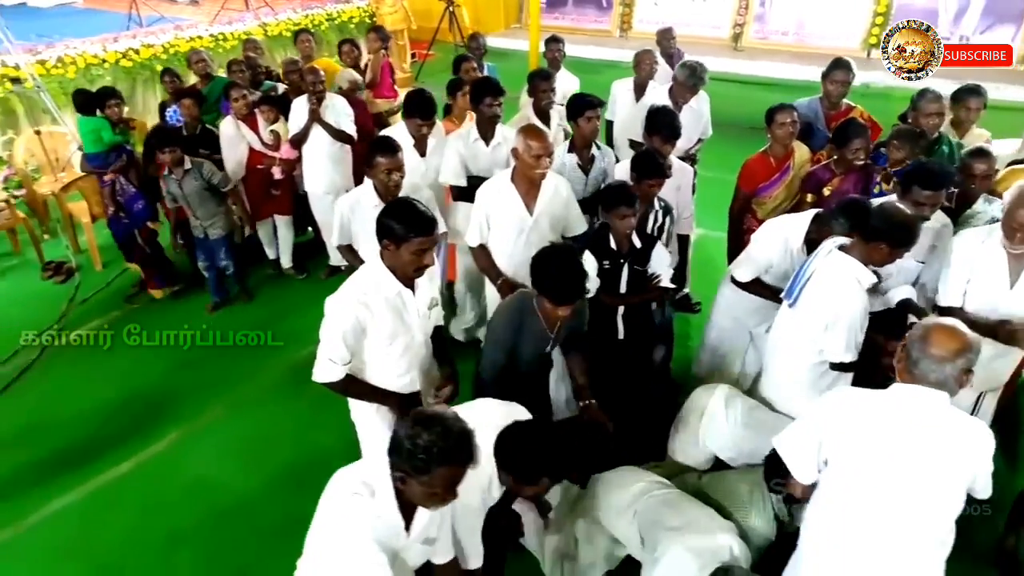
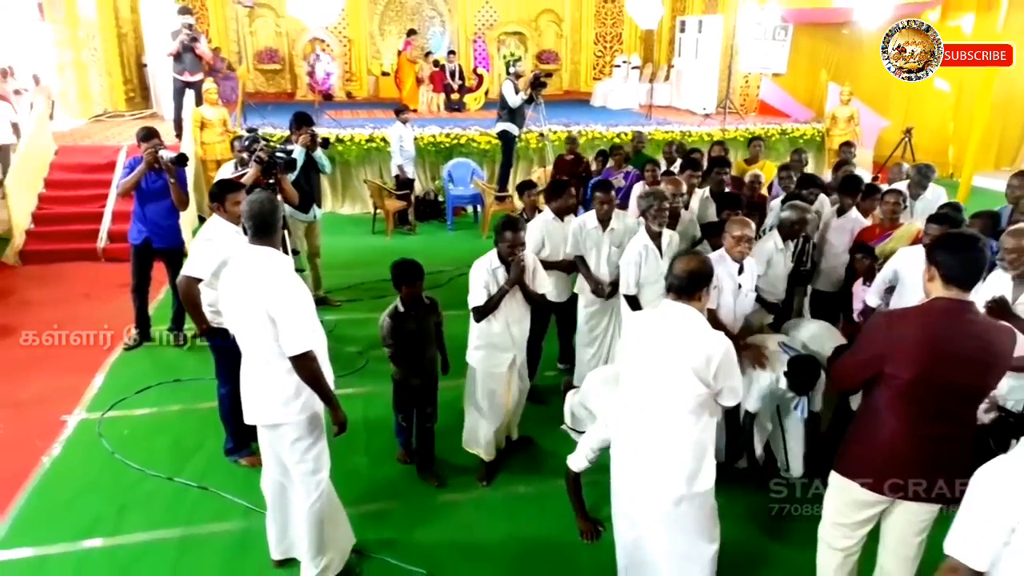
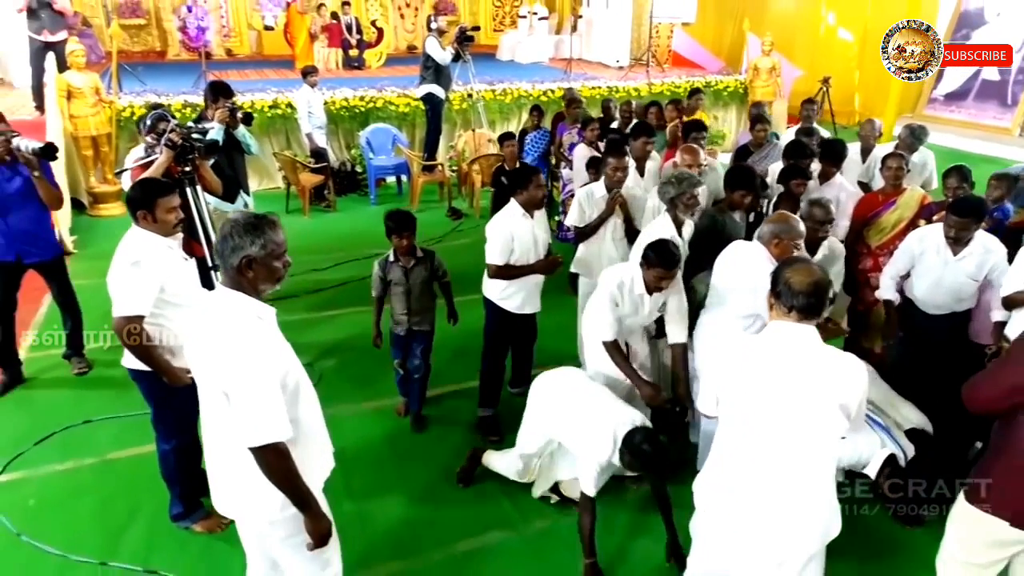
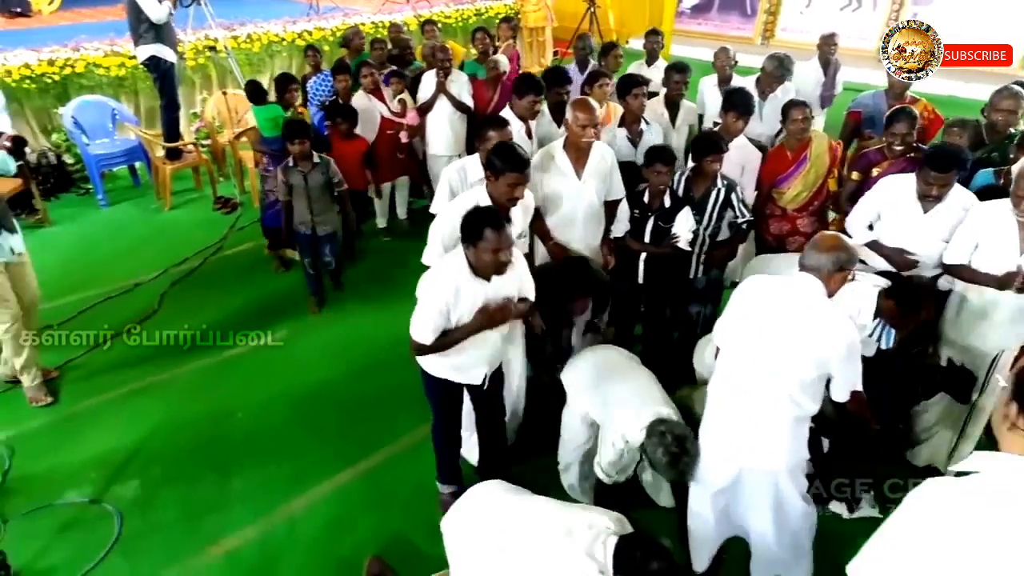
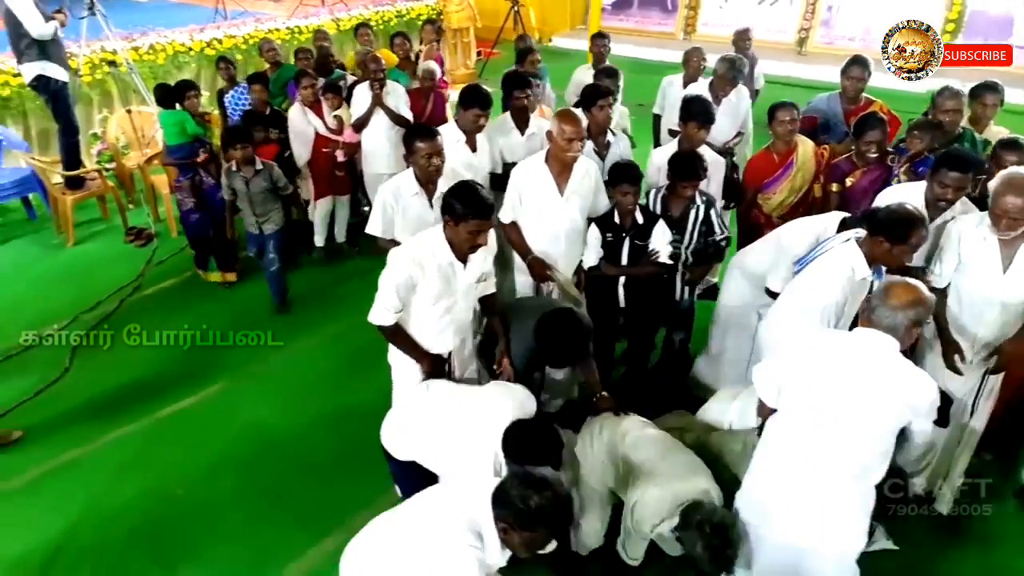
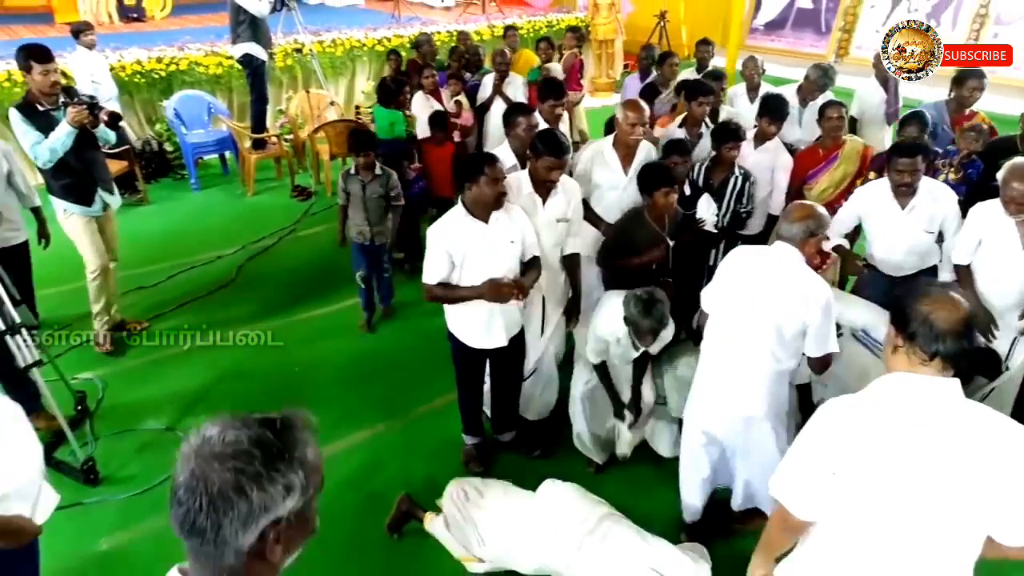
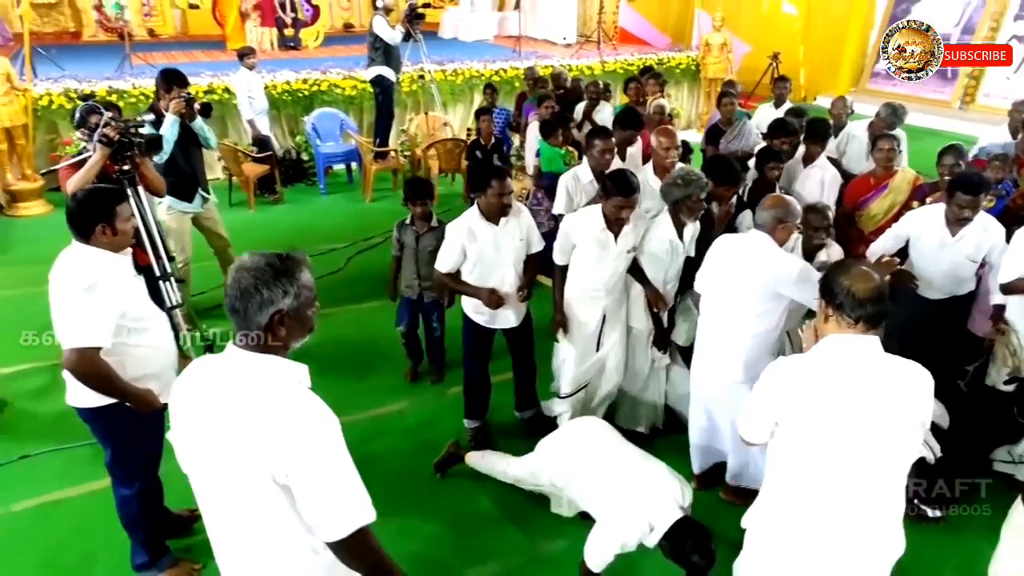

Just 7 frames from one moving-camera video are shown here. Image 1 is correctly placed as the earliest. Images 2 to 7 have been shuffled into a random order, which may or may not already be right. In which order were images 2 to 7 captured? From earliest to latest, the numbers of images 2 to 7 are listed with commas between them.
5, 4, 6, 7, 3, 2
